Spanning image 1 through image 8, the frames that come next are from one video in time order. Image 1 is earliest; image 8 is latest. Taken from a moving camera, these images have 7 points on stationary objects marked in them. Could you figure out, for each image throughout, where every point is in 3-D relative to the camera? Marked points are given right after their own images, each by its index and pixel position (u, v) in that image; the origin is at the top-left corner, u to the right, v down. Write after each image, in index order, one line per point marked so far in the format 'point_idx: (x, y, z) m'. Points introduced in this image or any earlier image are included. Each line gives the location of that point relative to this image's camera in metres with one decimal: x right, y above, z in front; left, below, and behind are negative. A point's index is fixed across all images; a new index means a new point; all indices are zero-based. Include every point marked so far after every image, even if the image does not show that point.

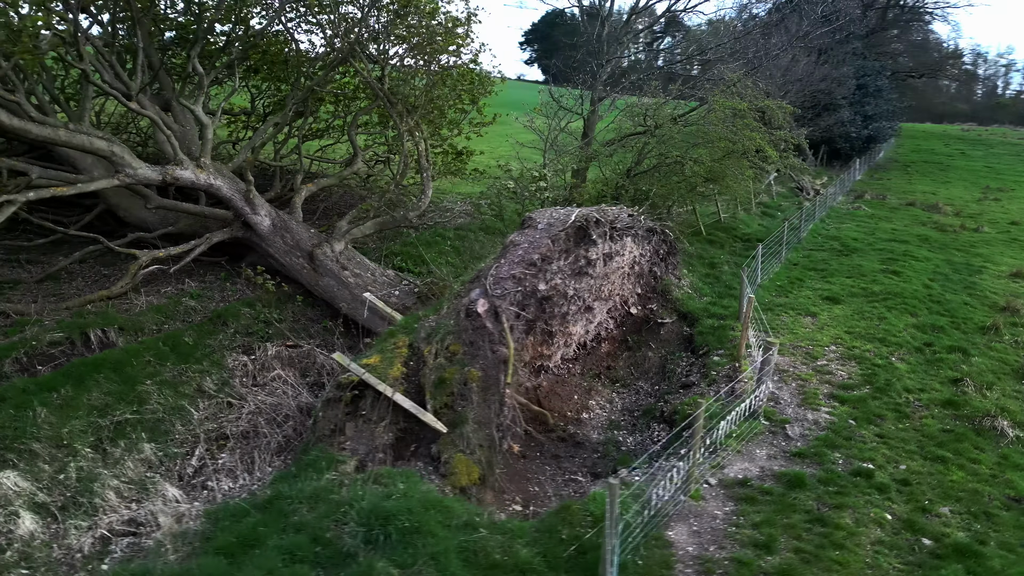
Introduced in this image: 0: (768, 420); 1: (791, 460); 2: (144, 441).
0: (+2.7, -1.4, +8.1) m
1: (+2.7, -1.6, +7.3) m
2: (-3.4, -1.4, +7.2) m
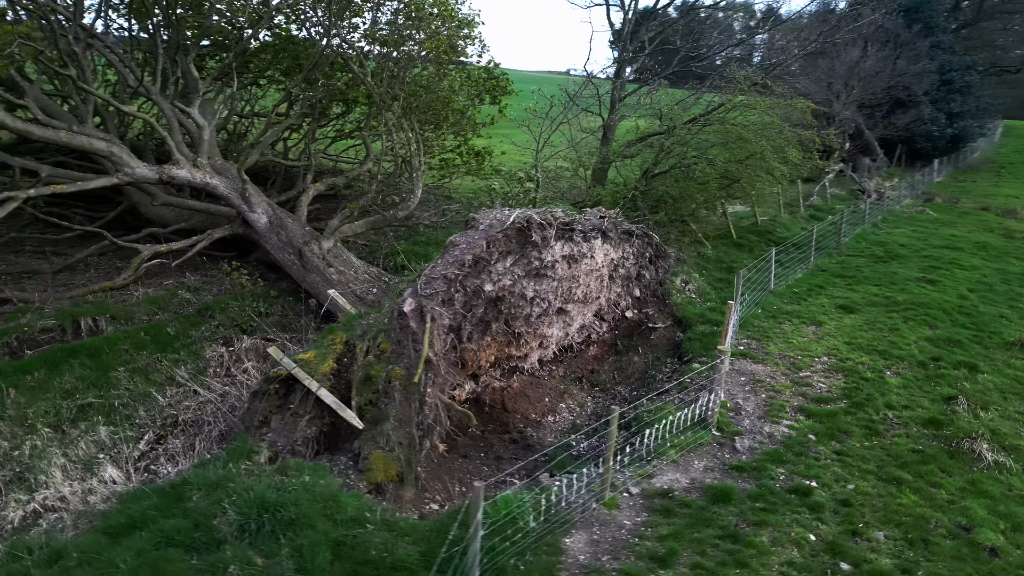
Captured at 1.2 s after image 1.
0: (+2.1, -1.5, +7.8) m
1: (+2.0, -1.7, +7.1) m
2: (-4.1, -1.3, +7.7) m
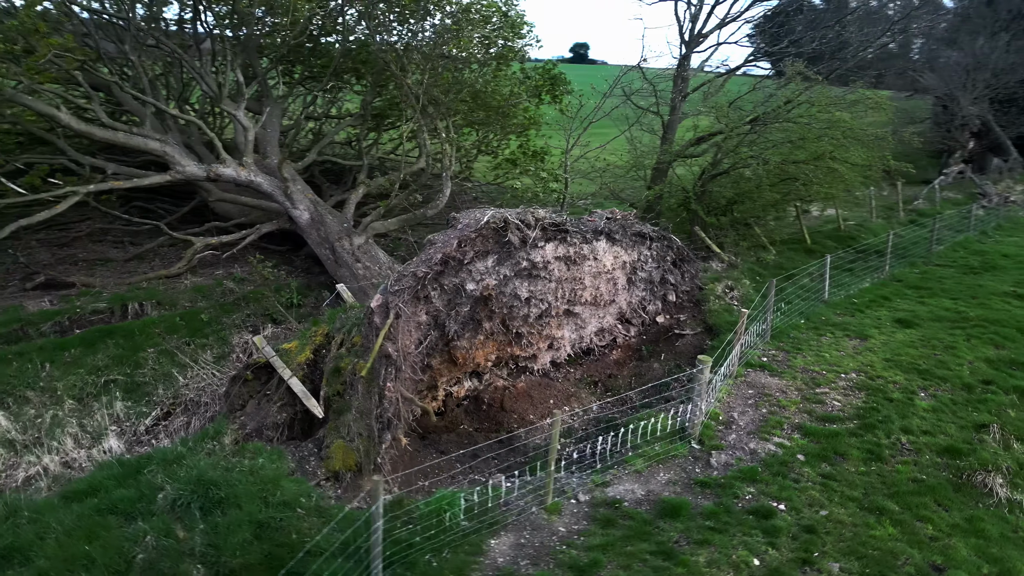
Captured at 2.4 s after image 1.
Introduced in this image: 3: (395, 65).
0: (+1.8, -1.5, +7.5) m
1: (+1.6, -1.8, +6.8) m
2: (-4.3, -1.2, +8.4) m
3: (-2.1, +3.9, +13.4) m
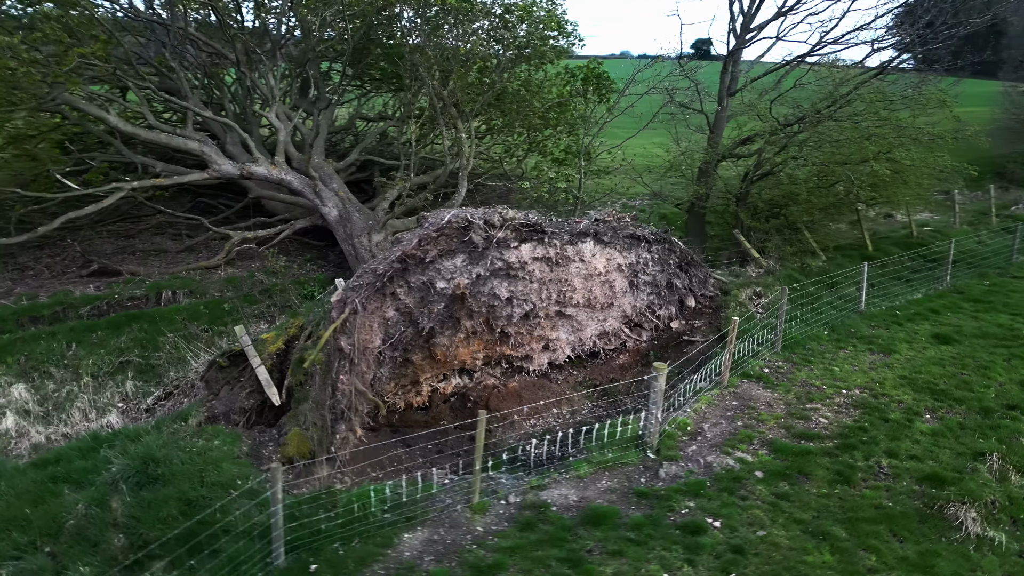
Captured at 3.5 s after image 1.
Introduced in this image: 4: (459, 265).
0: (+1.4, -1.6, +7.3) m
1: (+1.0, -1.8, +6.6) m
2: (-4.5, -1.1, +9.2) m
3: (-1.5, +4.0, +13.7) m
4: (-0.6, +0.2, +8.1) m
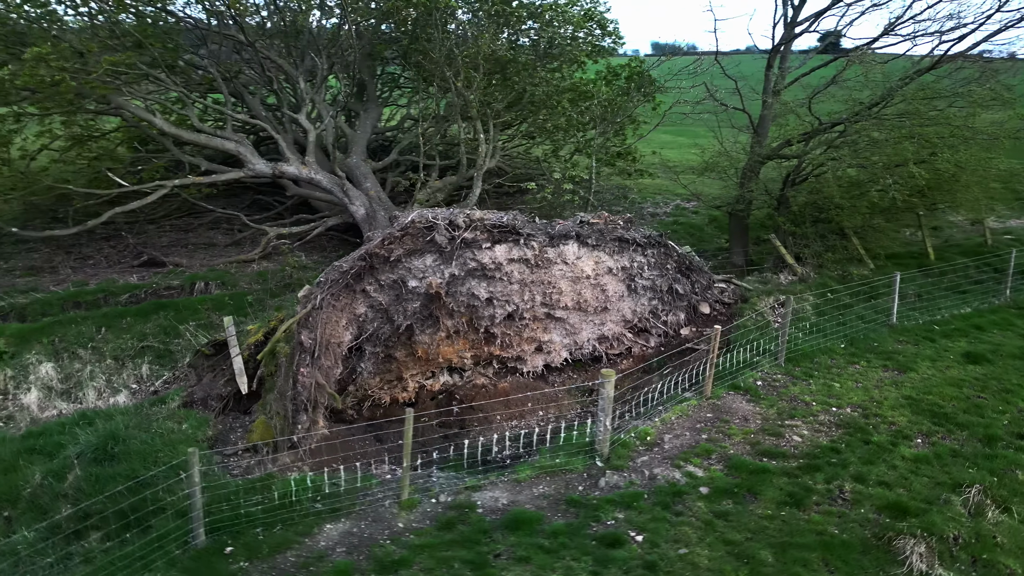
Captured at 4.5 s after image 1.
0: (+0.9, -1.6, +7.1) m
1: (+0.4, -1.8, +6.5) m
2: (-4.7, -1.0, +9.9) m
3: (-0.8, +4.0, +13.9) m
4: (-0.9, +0.2, +8.2) m
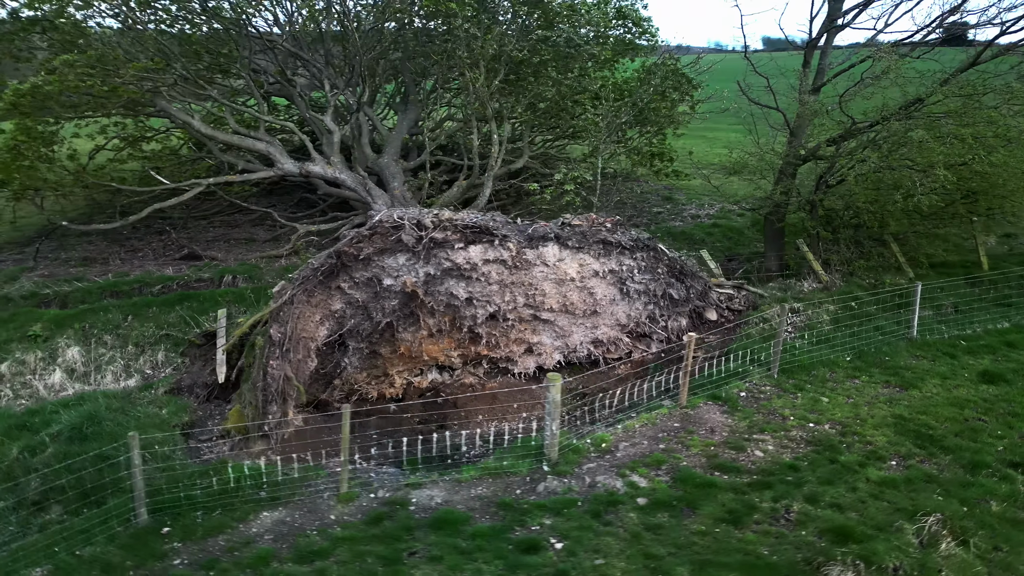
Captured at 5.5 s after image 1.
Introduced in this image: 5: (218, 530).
0: (+0.4, -1.6, +7.0) m
1: (-0.2, -1.9, +6.5) m
2: (-4.7, -0.8, +10.5) m
3: (-0.3, +4.0, +13.9) m
4: (-1.2, +0.3, +8.3) m
5: (-2.4, -2.0, +6.3) m
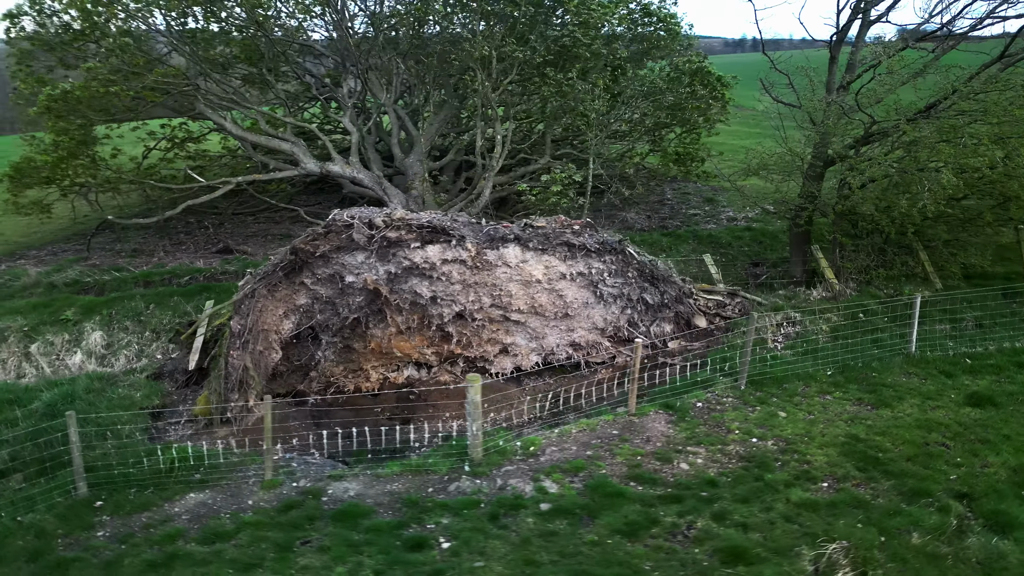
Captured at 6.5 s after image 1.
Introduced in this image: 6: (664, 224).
0: (-0.4, -1.7, +7.1) m
1: (-1.0, -1.8, +6.6) m
2: (-4.9, -0.7, +11.2) m
3: (+0.1, +4.0, +14.0) m
4: (-1.7, +0.3, +8.5) m
5: (-3.2, -1.9, +6.7) m
6: (+3.0, +1.3, +15.3) m
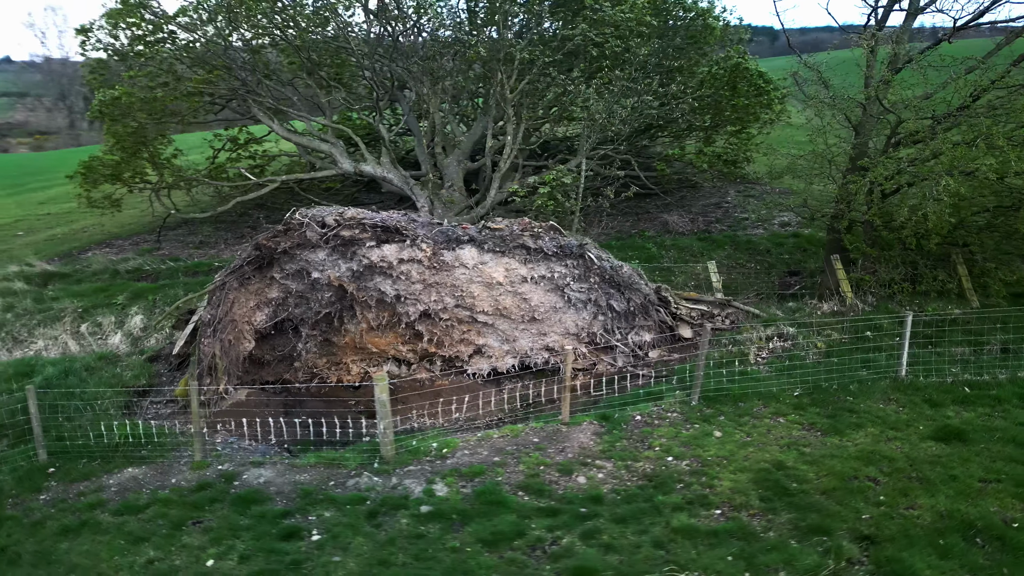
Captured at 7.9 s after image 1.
0: (-1.2, -1.7, +7.2) m
1: (-2.0, -1.8, +6.9) m
2: (-4.9, -0.6, +12.1) m
3: (+0.8, +4.0, +13.8) m
4: (-2.1, +0.3, +8.9) m
5: (-4.1, -1.8, +7.4) m
6: (+3.8, +1.1, +14.6) m
